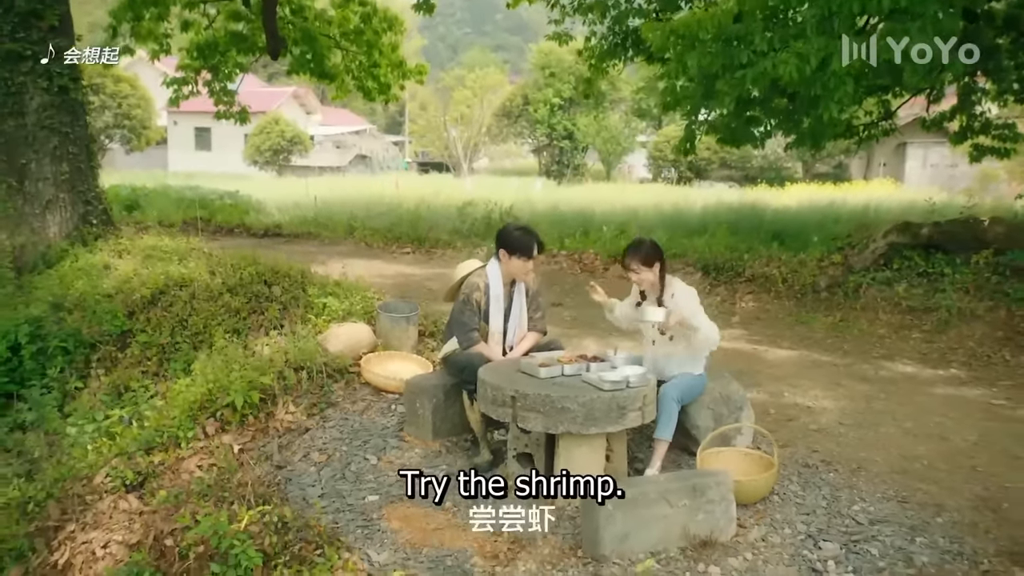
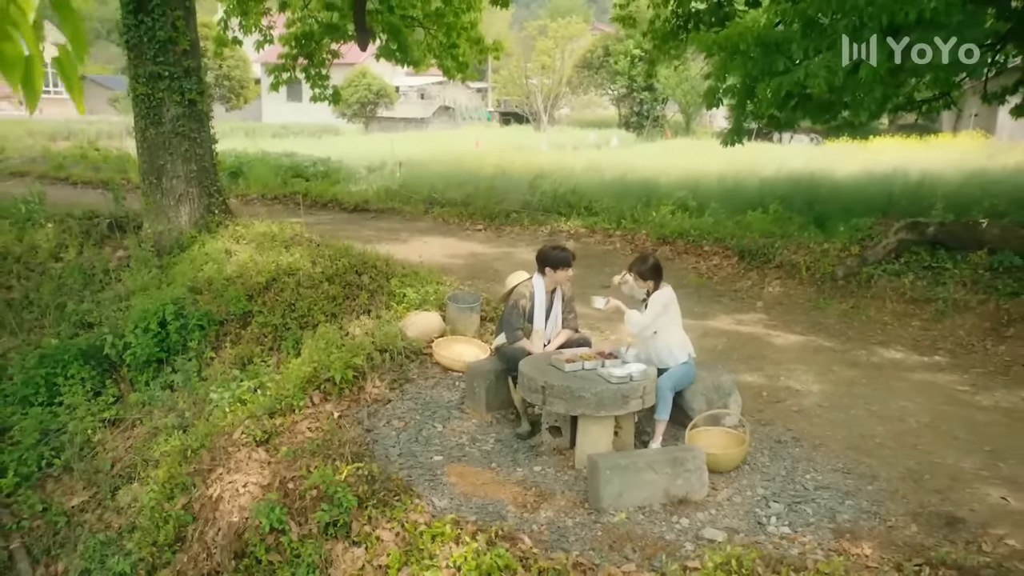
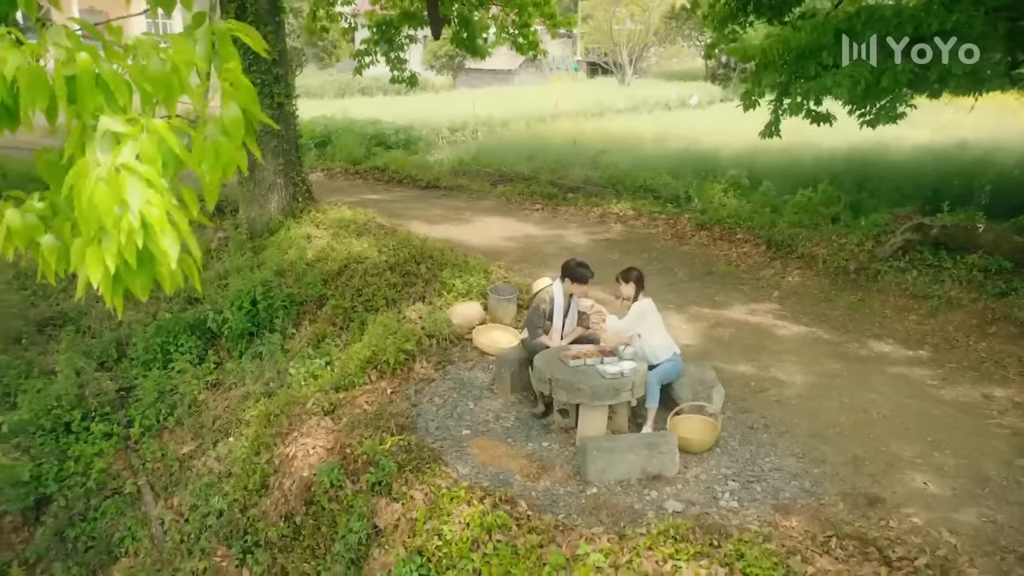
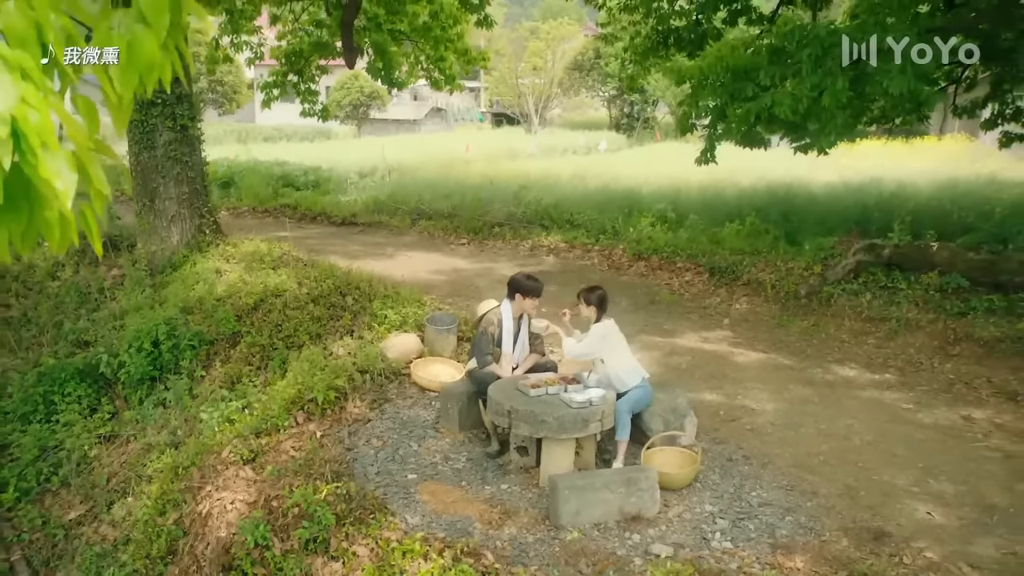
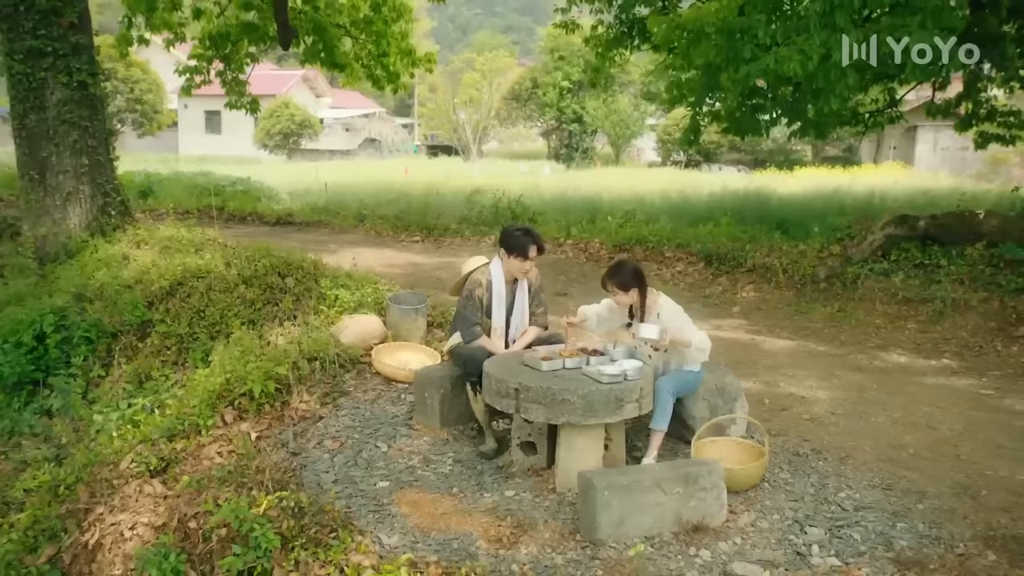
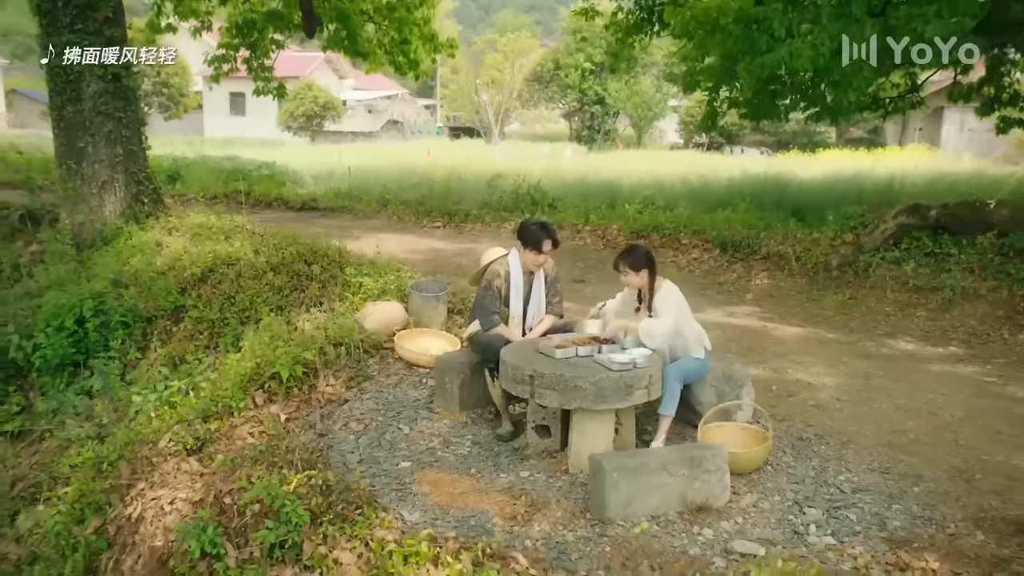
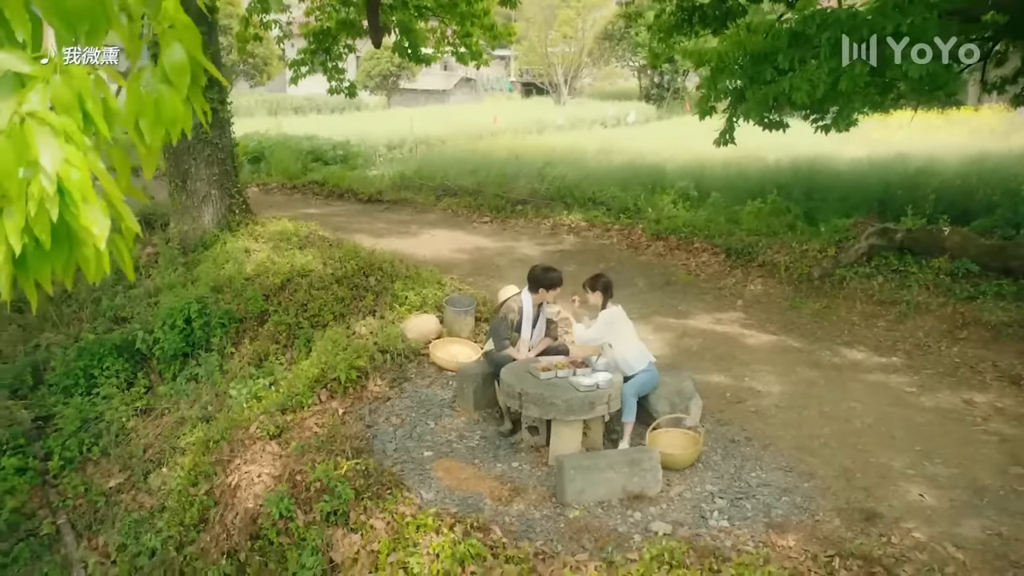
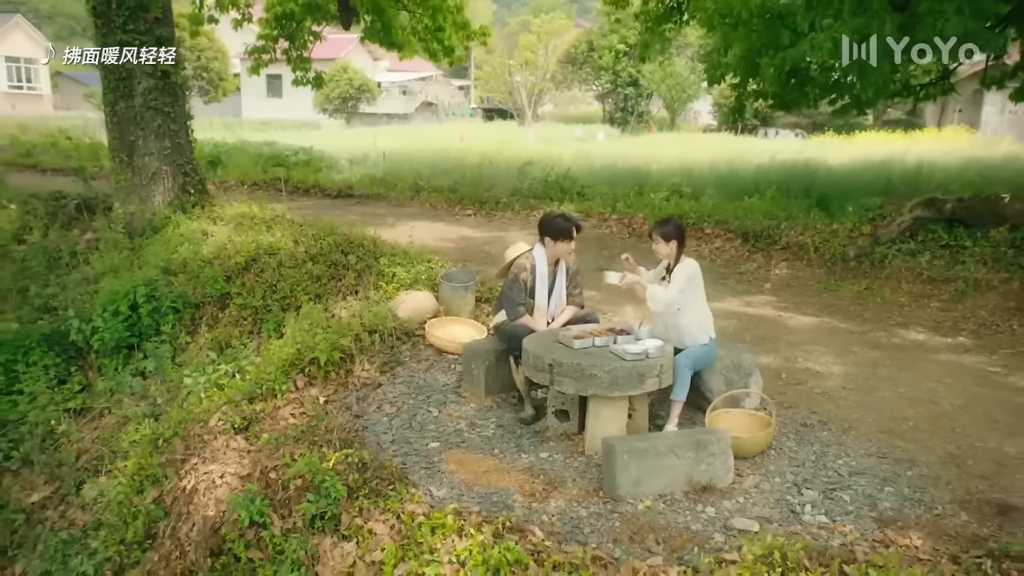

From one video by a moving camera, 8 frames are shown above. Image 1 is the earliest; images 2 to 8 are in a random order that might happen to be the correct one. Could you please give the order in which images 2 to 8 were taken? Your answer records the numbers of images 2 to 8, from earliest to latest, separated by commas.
5, 6, 8, 2, 4, 7, 3
